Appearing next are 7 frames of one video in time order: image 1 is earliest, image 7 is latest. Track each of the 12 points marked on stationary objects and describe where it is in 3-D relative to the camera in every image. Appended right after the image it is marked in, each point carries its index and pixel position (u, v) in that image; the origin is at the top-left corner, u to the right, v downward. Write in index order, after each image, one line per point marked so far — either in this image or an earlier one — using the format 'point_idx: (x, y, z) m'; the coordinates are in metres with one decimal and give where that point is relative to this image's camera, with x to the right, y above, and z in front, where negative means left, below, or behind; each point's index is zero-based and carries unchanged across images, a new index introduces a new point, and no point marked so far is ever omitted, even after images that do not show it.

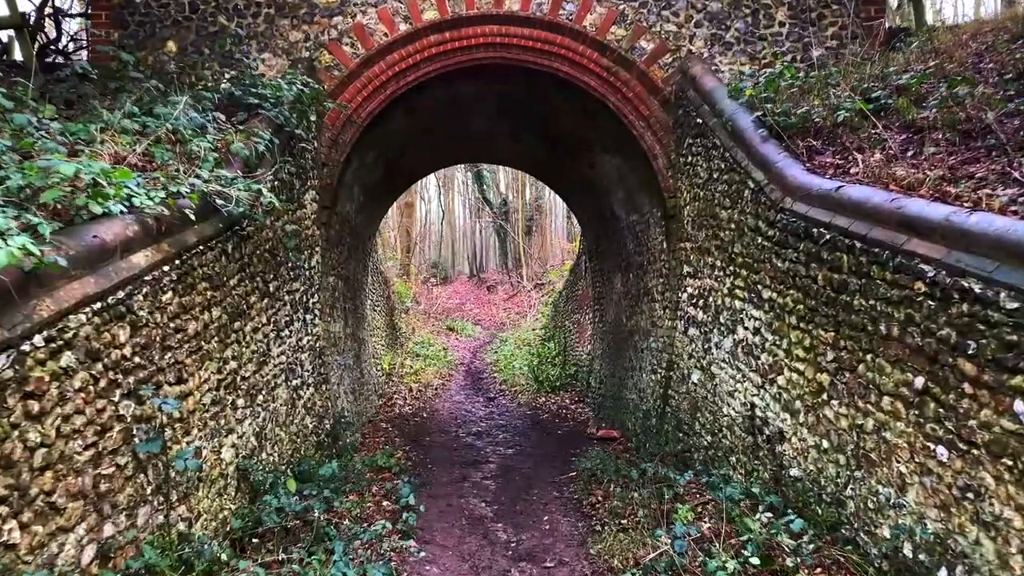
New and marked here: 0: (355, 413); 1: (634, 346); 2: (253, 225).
0: (-1.7, -1.4, +8.7) m
1: (+1.3, -0.6, +8.9) m
2: (-1.6, +0.4, +5.1) m
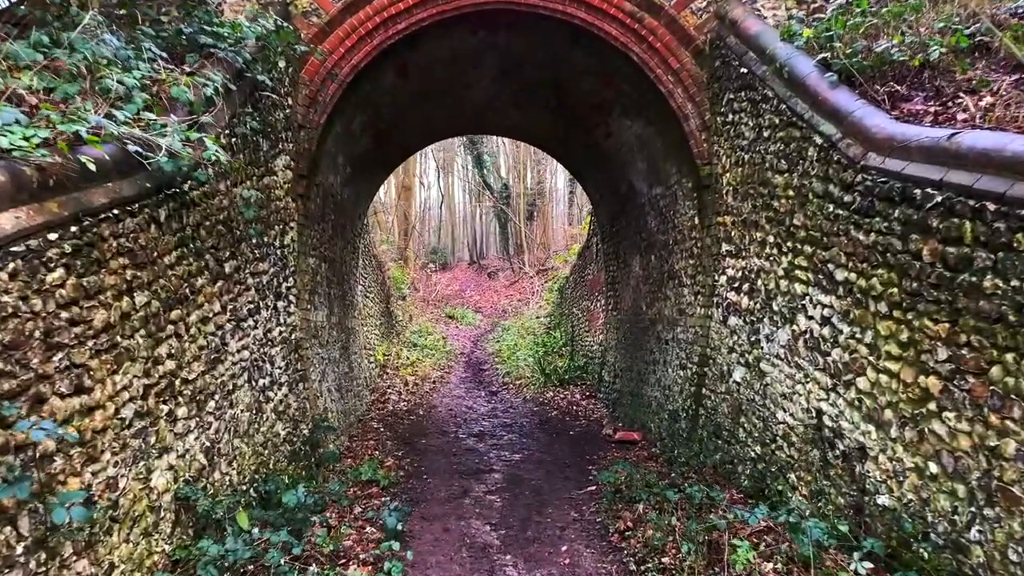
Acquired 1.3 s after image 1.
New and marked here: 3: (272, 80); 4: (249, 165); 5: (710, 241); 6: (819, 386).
0: (-1.6, -1.2, +7.7) m
1: (+1.4, -0.5, +7.9) m
2: (-1.6, +0.5, +4.1) m
3: (-1.6, +1.4, +5.5) m
4: (-1.6, +0.8, +5.0) m
5: (+1.6, +0.4, +6.4) m
6: (+1.7, -0.5, +4.5) m
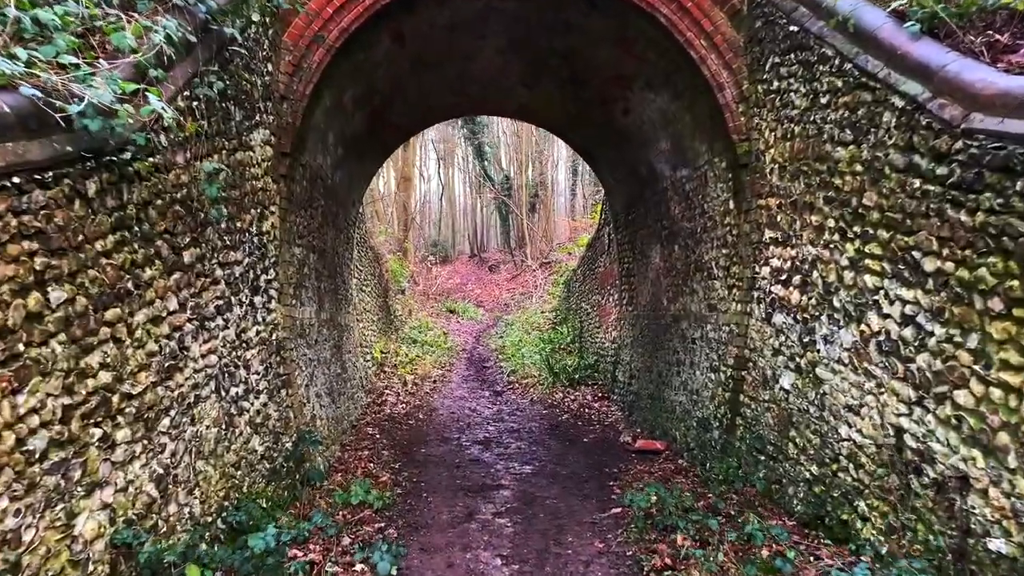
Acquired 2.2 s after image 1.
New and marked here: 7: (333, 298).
0: (-1.5, -1.1, +7.0) m
1: (+1.5, -0.4, +7.1) m
2: (-1.5, +0.5, +3.3) m
3: (-1.5, +1.4, +4.7) m
4: (-1.5, +0.8, +4.2) m
5: (+1.6, +0.4, +5.6) m
6: (+1.8, -0.5, +3.7) m
7: (-1.7, -0.1, +7.9) m
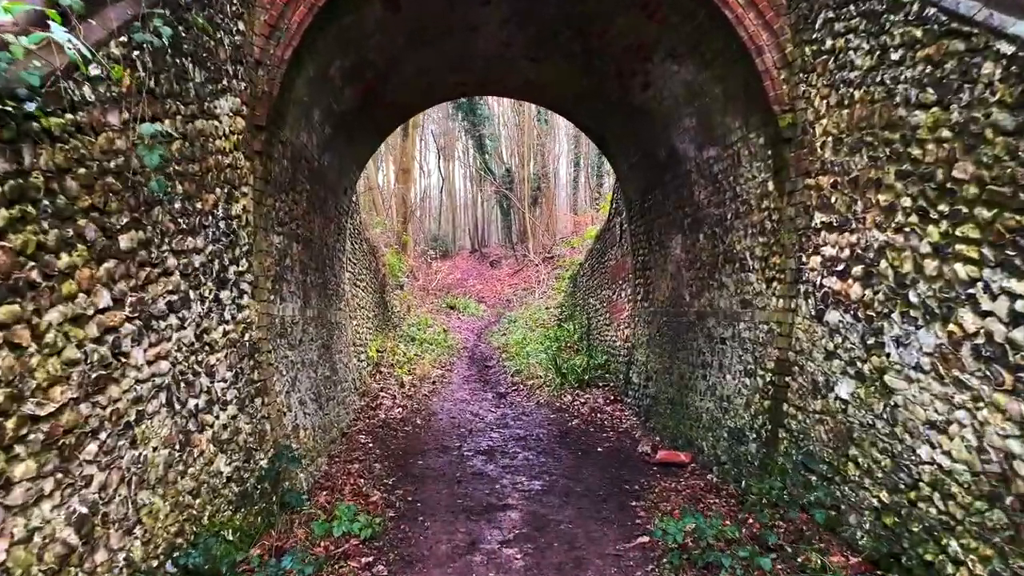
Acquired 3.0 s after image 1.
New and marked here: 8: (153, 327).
0: (-1.5, -1.1, +6.3) m
1: (+1.5, -0.4, +6.4) m
2: (-1.5, +0.6, +2.6) m
3: (-1.5, +1.5, +4.0) m
4: (-1.5, +0.8, +3.5) m
5: (+1.7, +0.5, +4.9) m
6: (+1.8, -0.5, +3.0) m
7: (-1.7, 0.0, +7.2) m
8: (-1.5, -0.2, +3.4) m
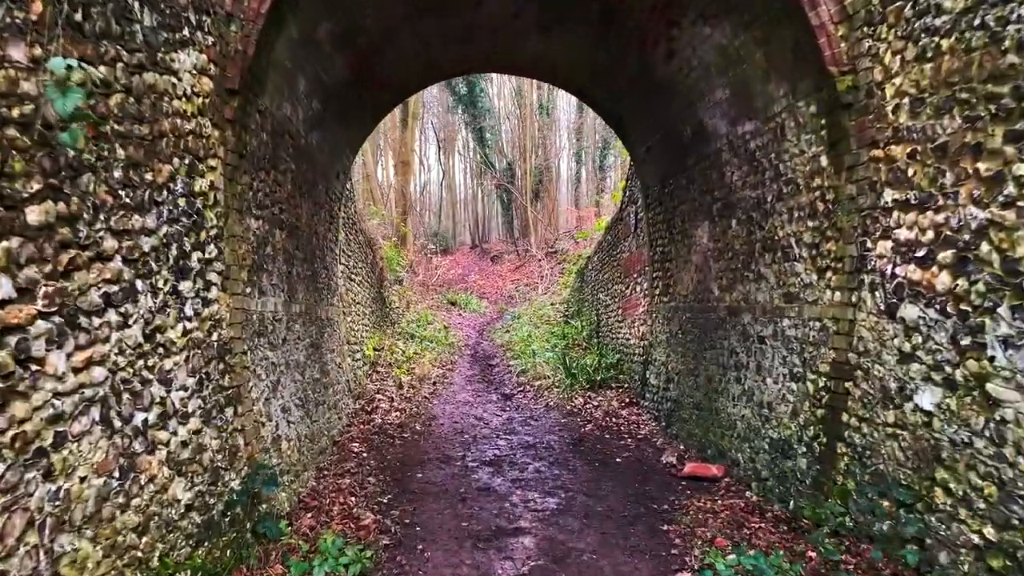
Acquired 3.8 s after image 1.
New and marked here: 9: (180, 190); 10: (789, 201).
0: (-1.4, -1.0, +5.6) m
1: (+1.6, -0.3, +5.7) m
2: (-1.4, +0.6, +1.9) m
3: (-1.4, +1.5, +3.3) m
4: (-1.4, +0.9, +2.8) m
5: (+1.8, +0.5, +4.2) m
6: (+1.9, -0.4, +2.3) m
7: (-1.6, 0.0, +6.5) m
8: (-1.4, -0.1, +2.7) m
9: (-1.5, +0.4, +3.6) m
10: (+1.7, +0.5, +5.0) m
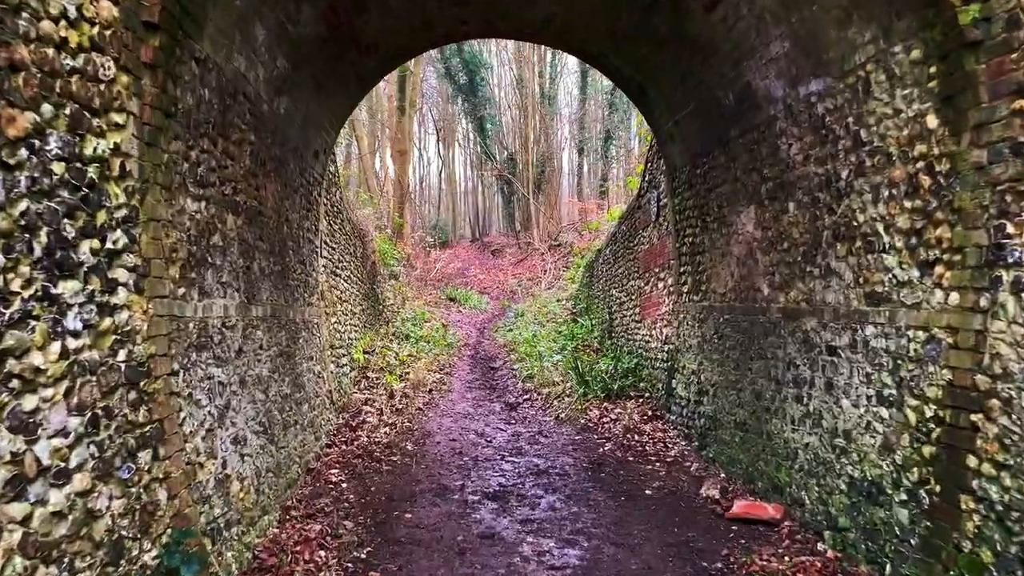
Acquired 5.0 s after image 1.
0: (-1.4, -1.0, +4.5) m
1: (+1.7, -0.3, +4.6) m
2: (-1.3, +0.6, +0.8) m
3: (-1.4, +1.5, +2.2) m
4: (-1.4, +0.8, +1.7) m
5: (+1.8, +0.5, +3.1) m
6: (+1.9, -0.4, +1.2) m
7: (-1.6, 0.0, +5.5) m
8: (-1.4, -0.1, +1.6) m
9: (-1.4, +0.4, +2.5) m
10: (+1.7, +0.5, +3.9) m
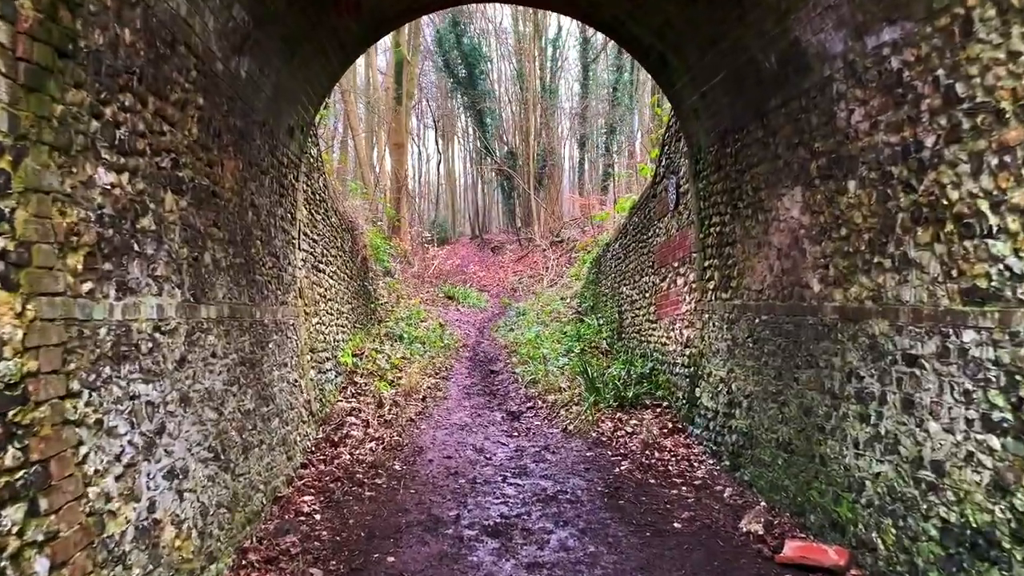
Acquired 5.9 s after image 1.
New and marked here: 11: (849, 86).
0: (-1.3, -1.0, +3.7) m
1: (+1.7, -0.3, +3.8) m
2: (-1.3, +0.6, 0.0) m
3: (-1.3, +1.5, +1.4) m
4: (-1.3, +0.9, +0.9) m
5: (+1.8, +0.5, +2.3) m
6: (+2.0, -0.4, +0.4) m
7: (-1.5, 0.0, +4.6) m
8: (-1.3, -0.1, +0.8) m
9: (-1.4, +0.4, +1.7) m
10: (+1.8, +0.6, +3.1) m
11: (+1.6, +1.0, +4.0) m
